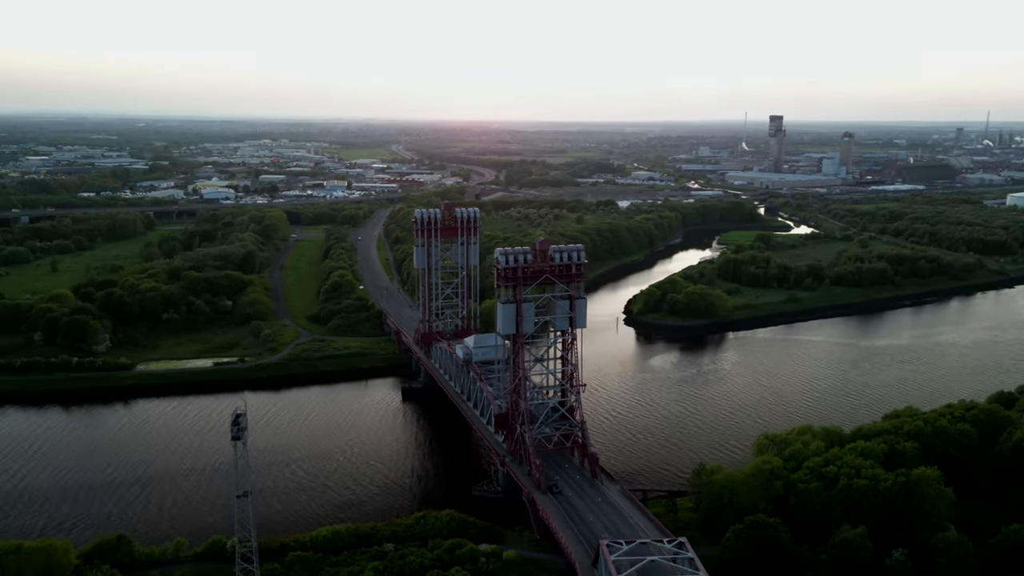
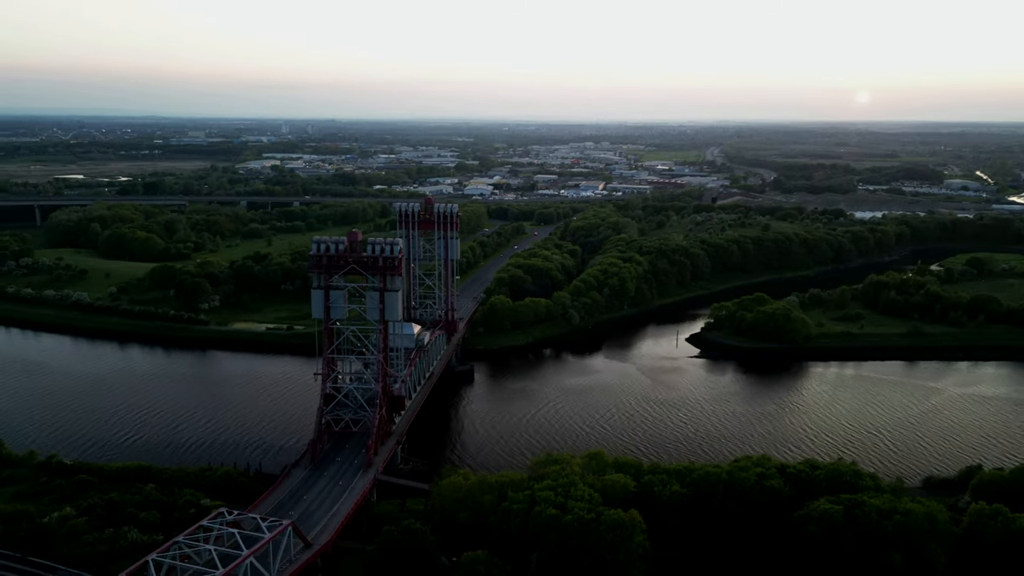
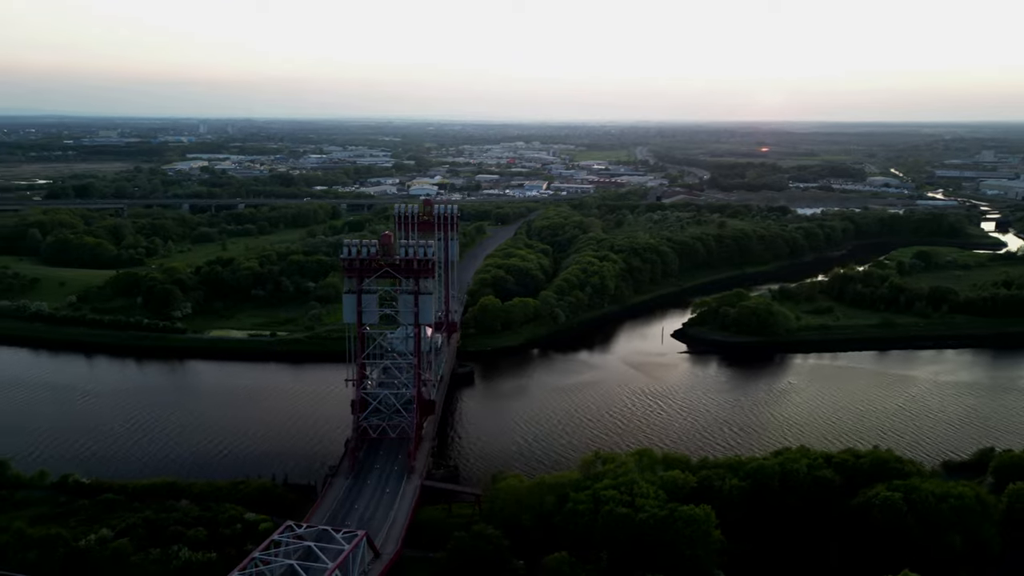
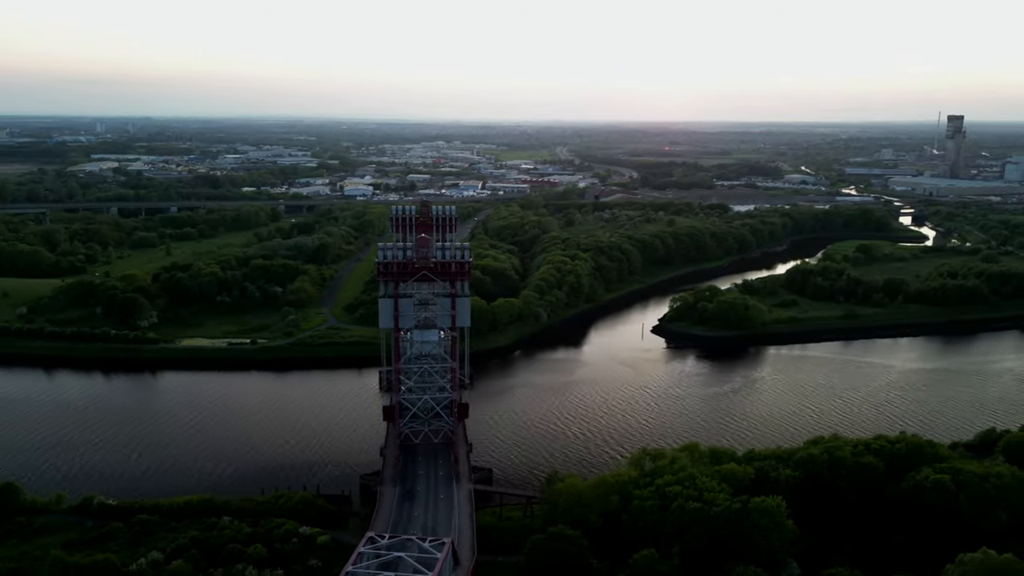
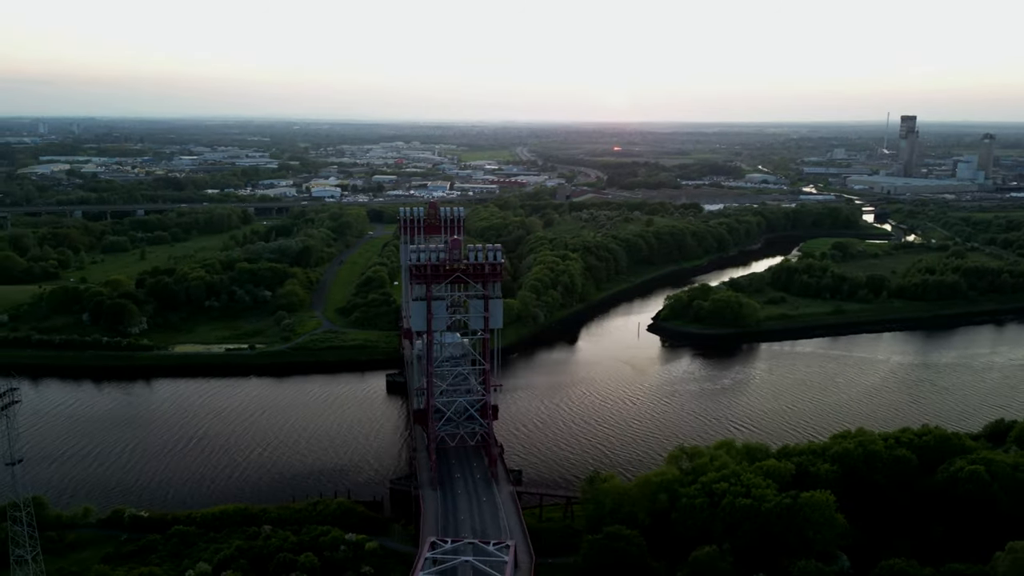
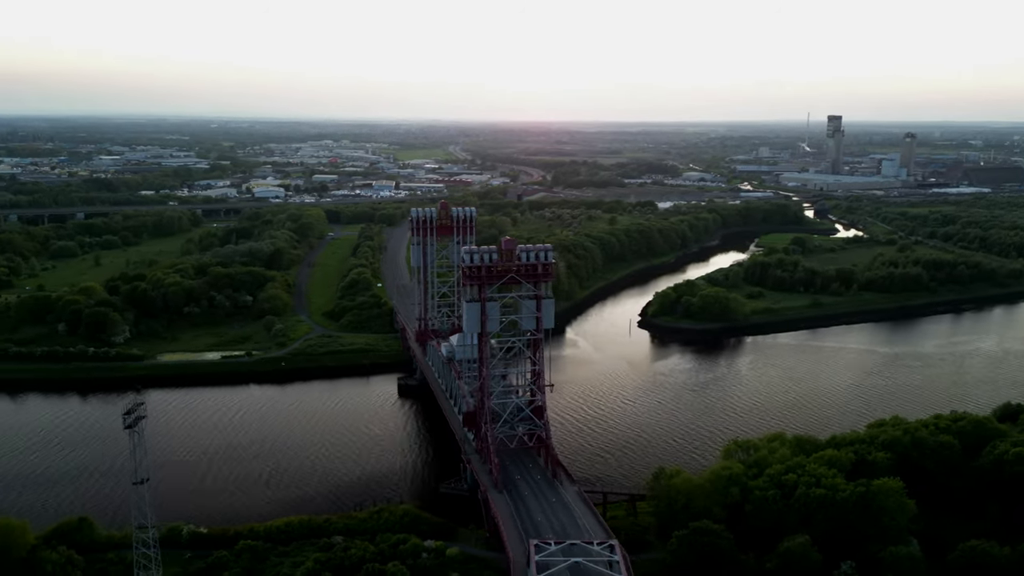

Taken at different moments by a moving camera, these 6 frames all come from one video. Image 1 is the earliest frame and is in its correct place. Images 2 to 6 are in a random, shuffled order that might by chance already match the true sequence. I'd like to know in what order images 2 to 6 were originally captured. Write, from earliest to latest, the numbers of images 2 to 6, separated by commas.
6, 5, 4, 3, 2
